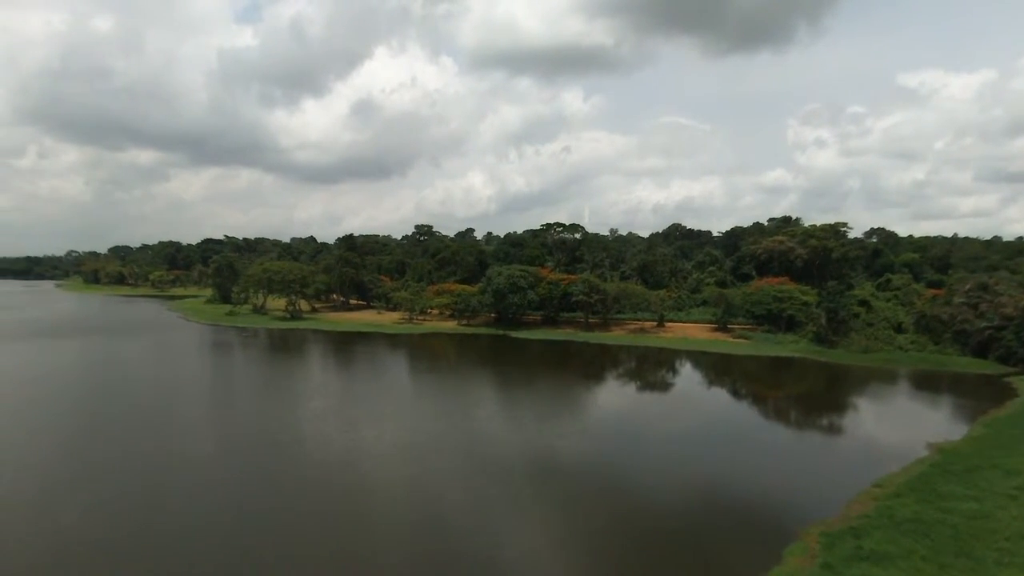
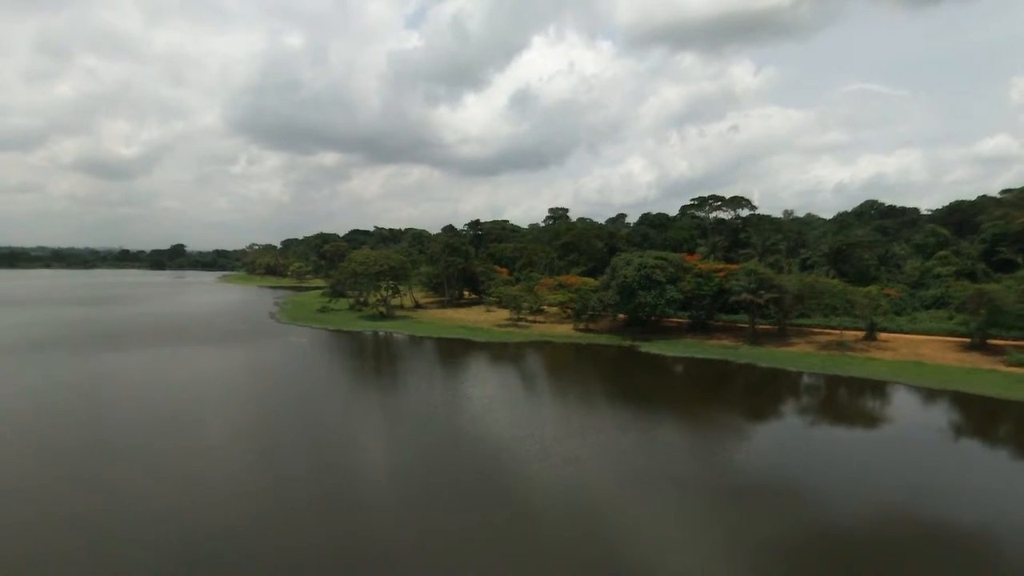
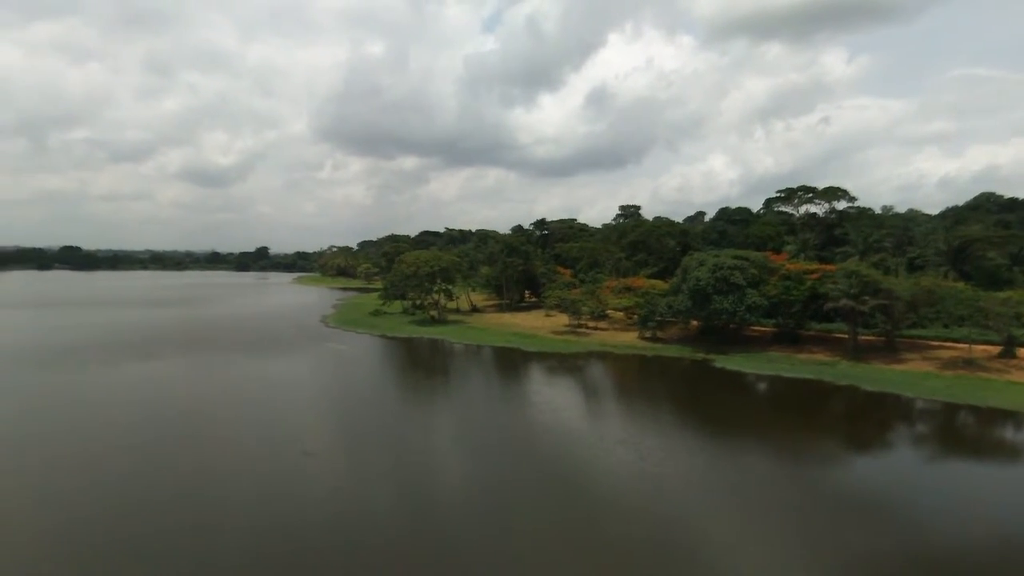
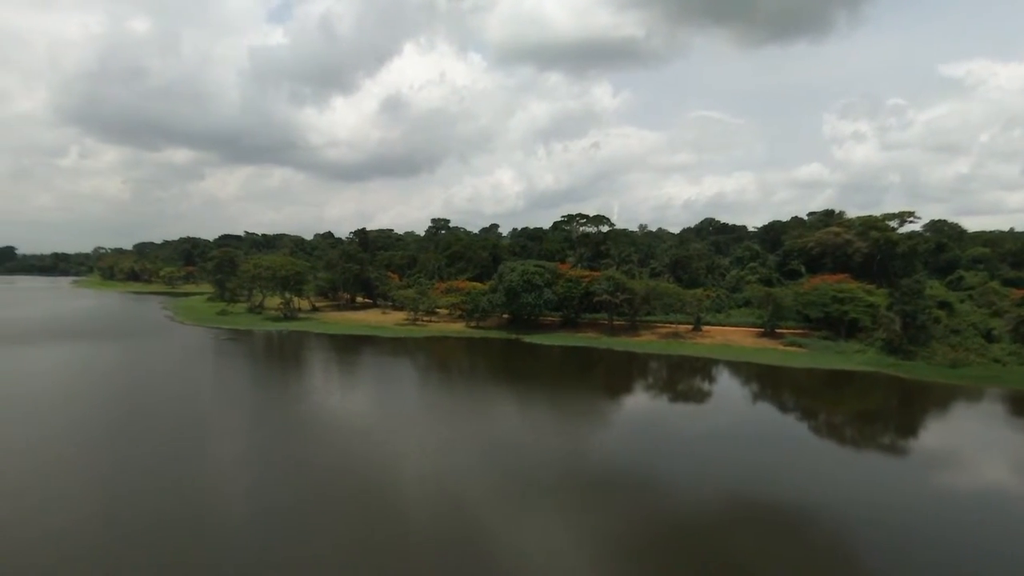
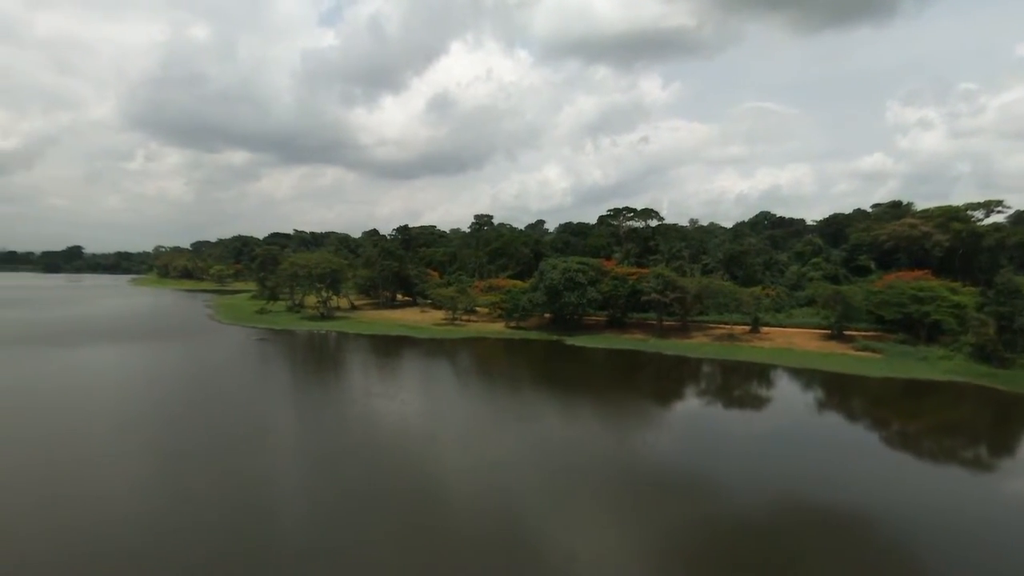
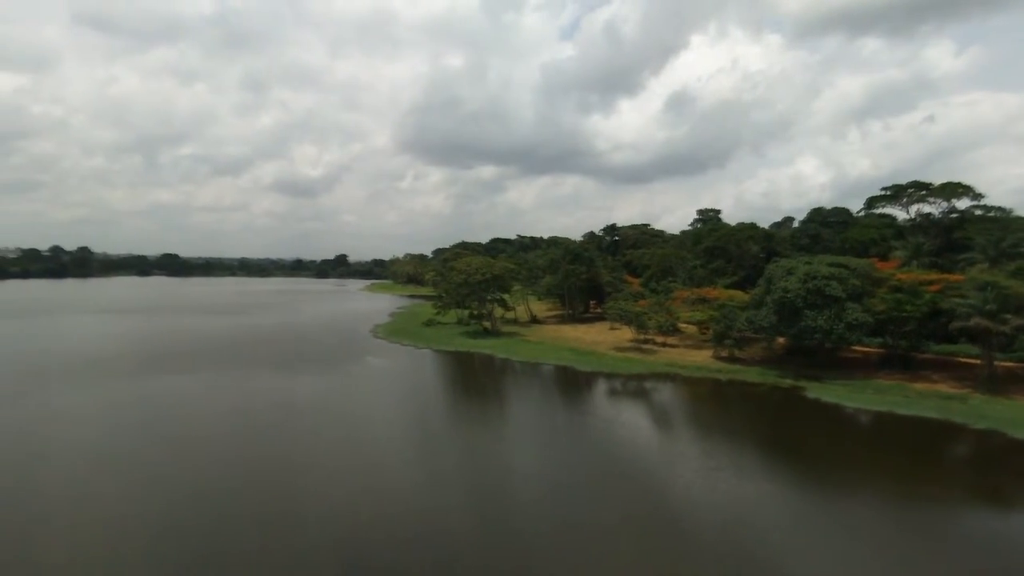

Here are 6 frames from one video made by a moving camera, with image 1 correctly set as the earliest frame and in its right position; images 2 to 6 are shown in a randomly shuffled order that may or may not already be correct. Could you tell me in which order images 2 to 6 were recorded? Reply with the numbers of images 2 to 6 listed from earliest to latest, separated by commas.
4, 5, 2, 3, 6
